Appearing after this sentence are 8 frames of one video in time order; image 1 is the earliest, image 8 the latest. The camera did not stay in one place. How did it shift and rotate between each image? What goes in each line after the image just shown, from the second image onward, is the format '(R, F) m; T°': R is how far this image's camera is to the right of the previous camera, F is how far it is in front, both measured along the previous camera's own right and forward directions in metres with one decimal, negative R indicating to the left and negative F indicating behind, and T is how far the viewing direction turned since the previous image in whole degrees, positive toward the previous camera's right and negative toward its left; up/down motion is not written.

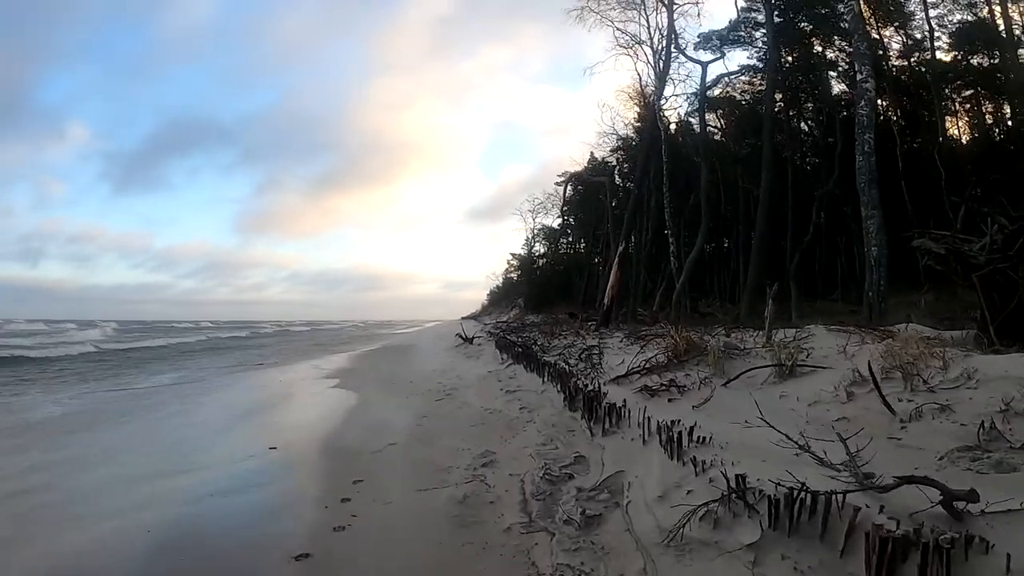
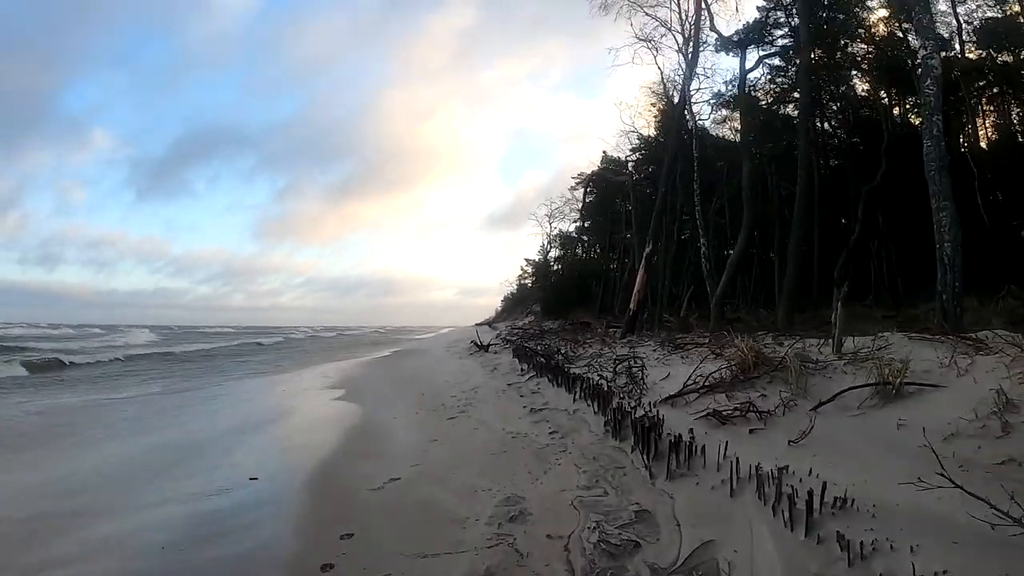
(-0.1, +1.0) m; -1°
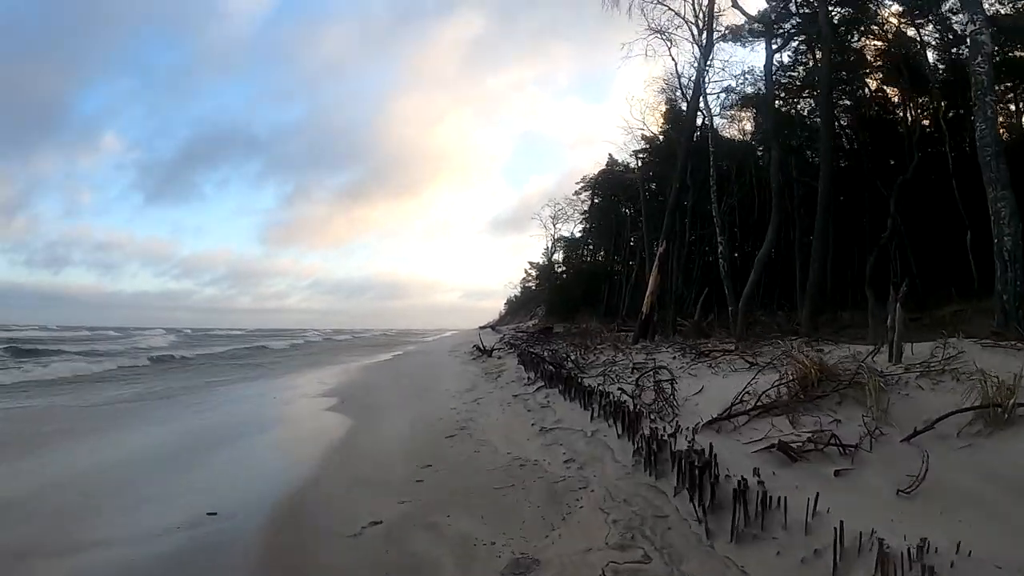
(0.0, +0.9) m; 0°
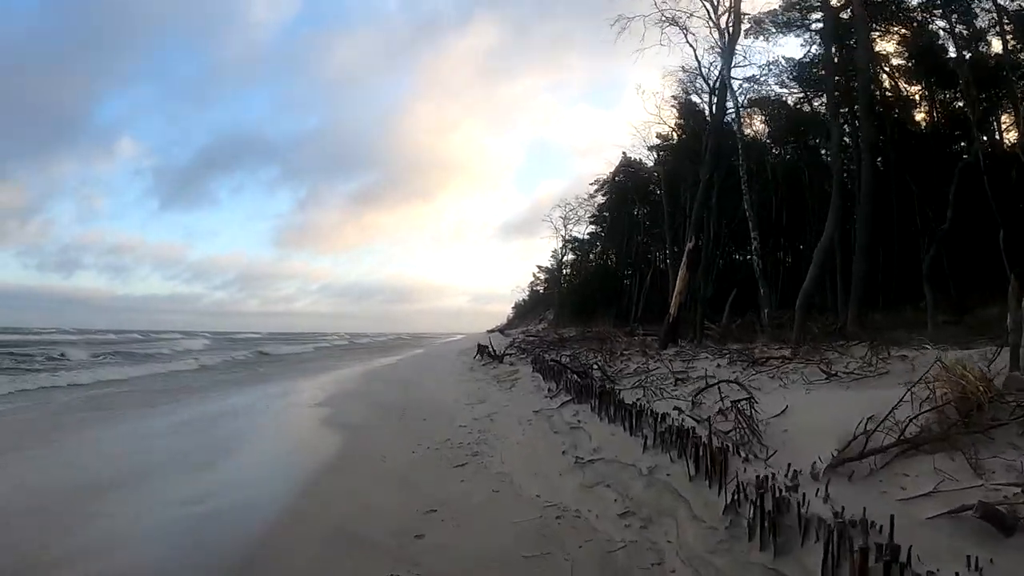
(-0.1, +1.2) m; -1°
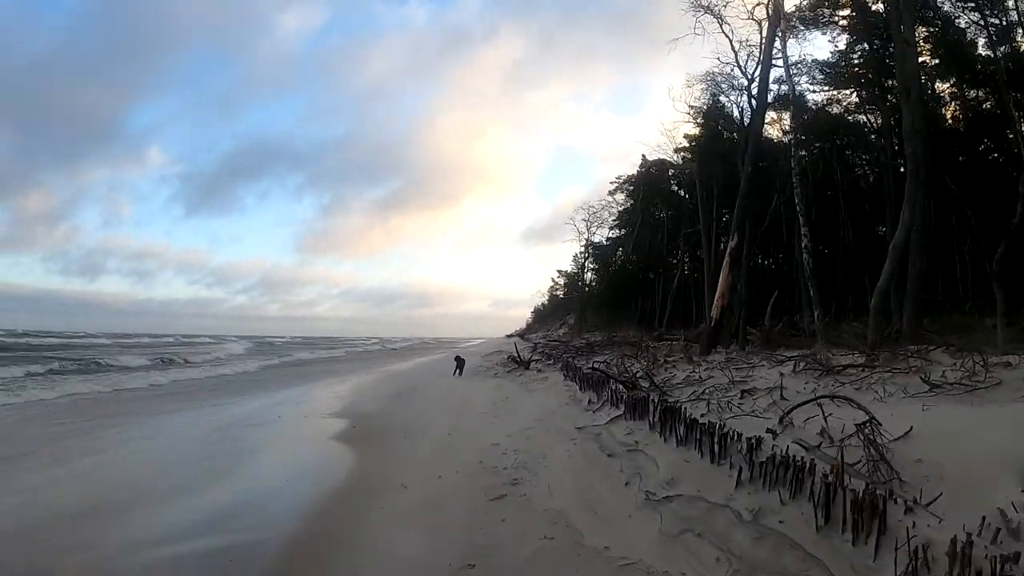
(-0.2, +0.8) m; -2°
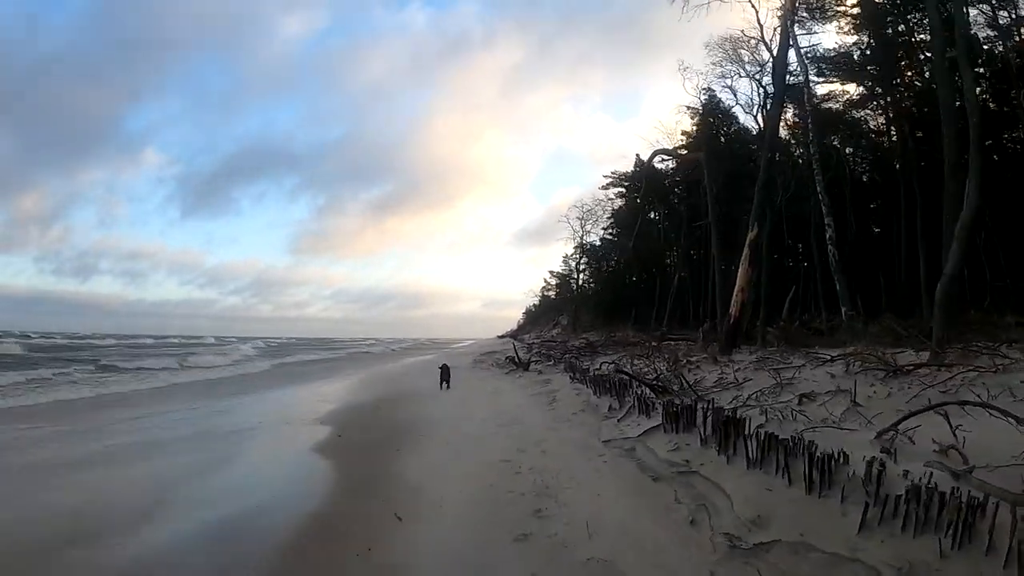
(-0.2, +0.9) m; +1°
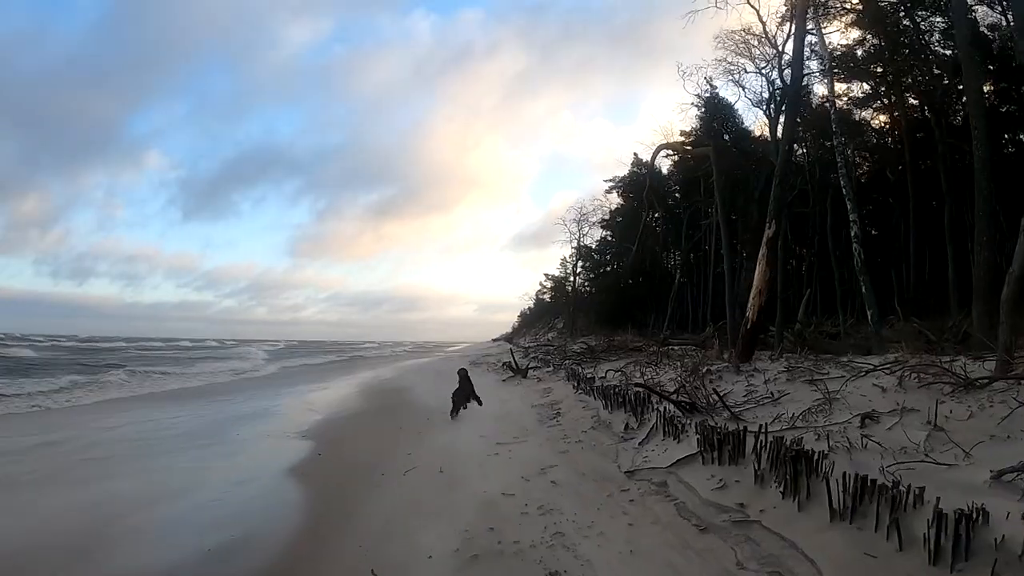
(-0.1, +0.8) m; 0°
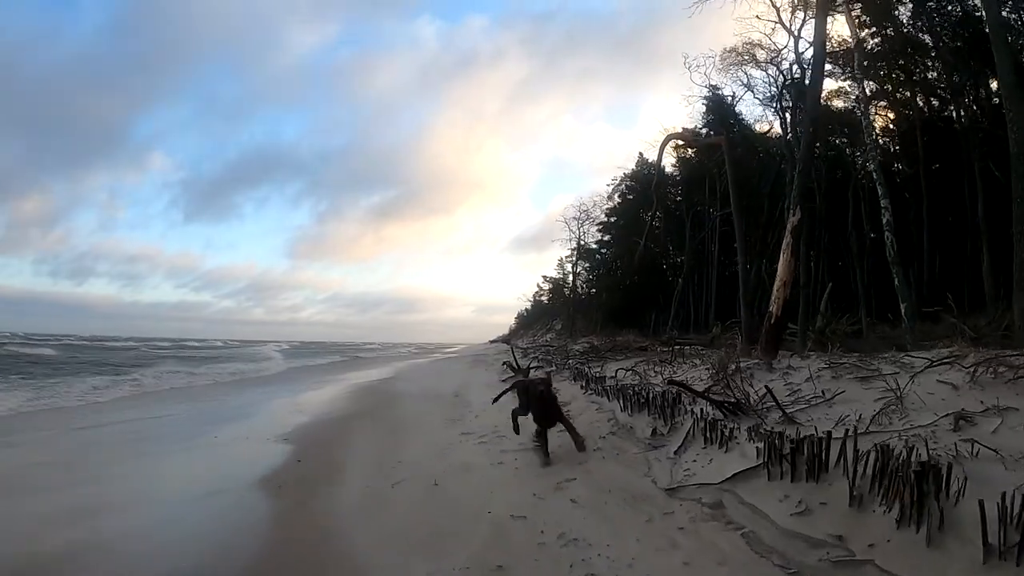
(-0.1, +0.8) m; 0°
